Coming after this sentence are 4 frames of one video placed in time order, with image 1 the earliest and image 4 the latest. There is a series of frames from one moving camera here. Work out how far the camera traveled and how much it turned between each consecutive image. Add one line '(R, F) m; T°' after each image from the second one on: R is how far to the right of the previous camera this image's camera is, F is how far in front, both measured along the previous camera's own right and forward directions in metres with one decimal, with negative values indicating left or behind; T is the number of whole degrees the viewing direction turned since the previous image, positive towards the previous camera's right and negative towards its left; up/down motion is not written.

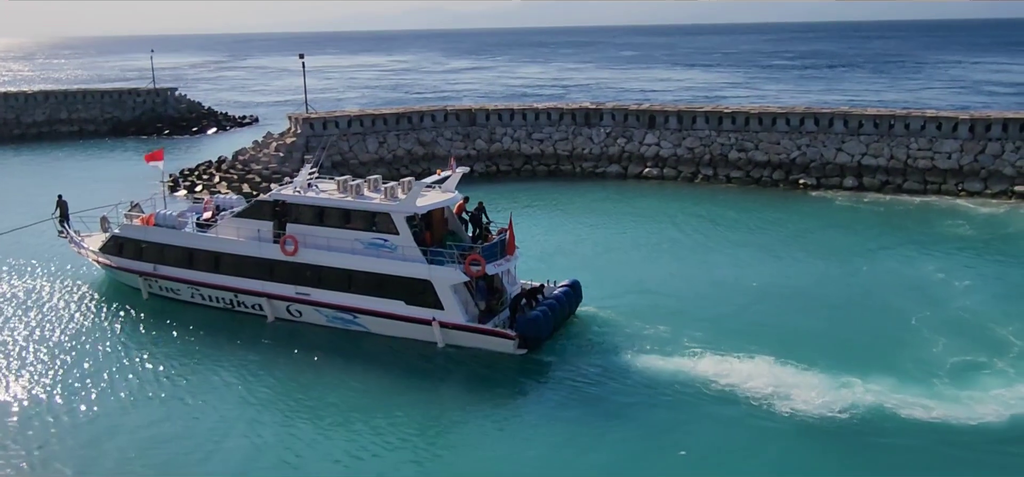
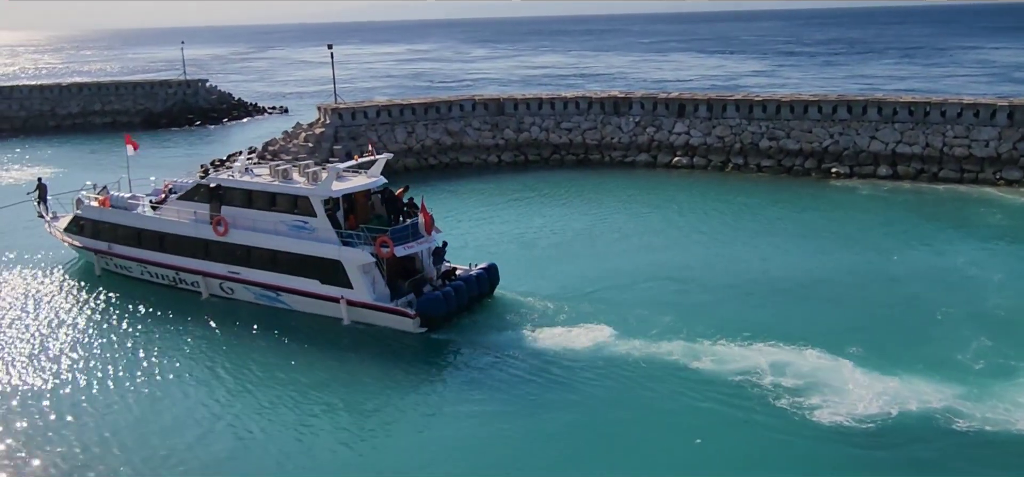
(+0.6, +1.4) m; -2°
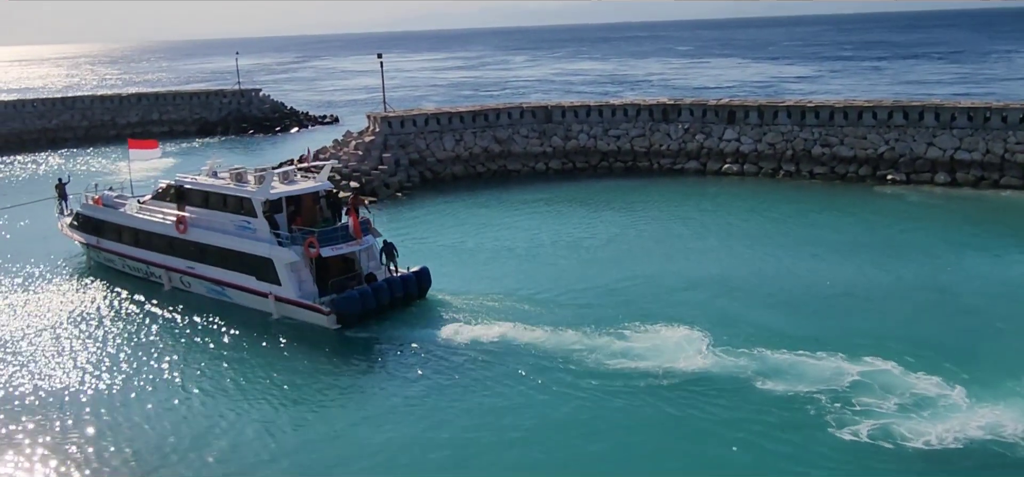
(+0.5, +0.9) m; -3°
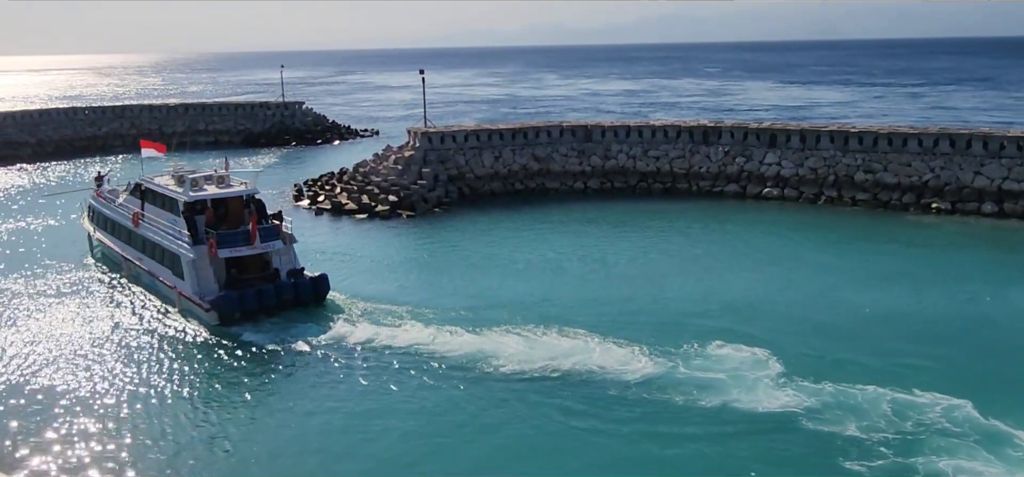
(+0.2, +0.4) m; -2°
